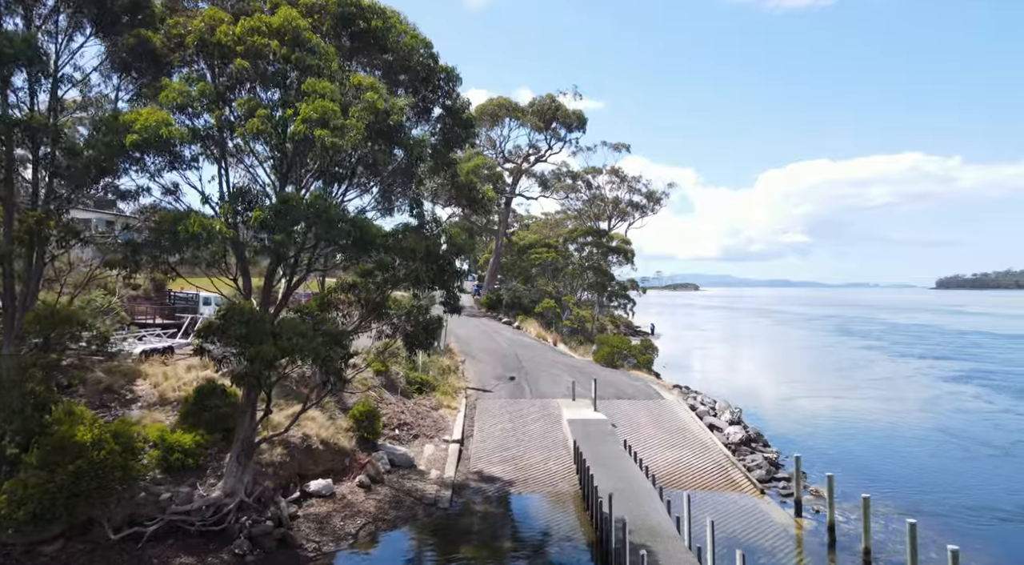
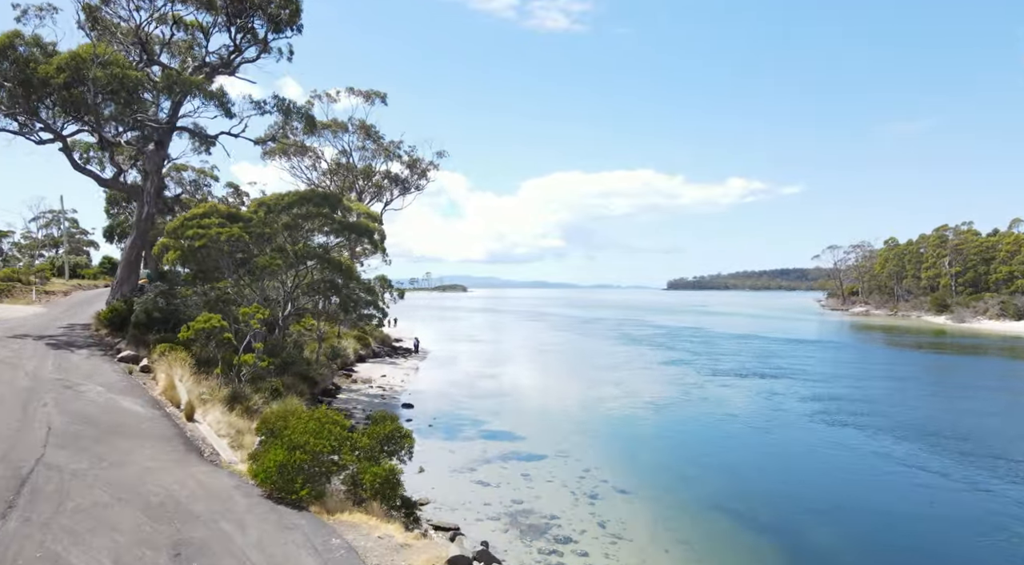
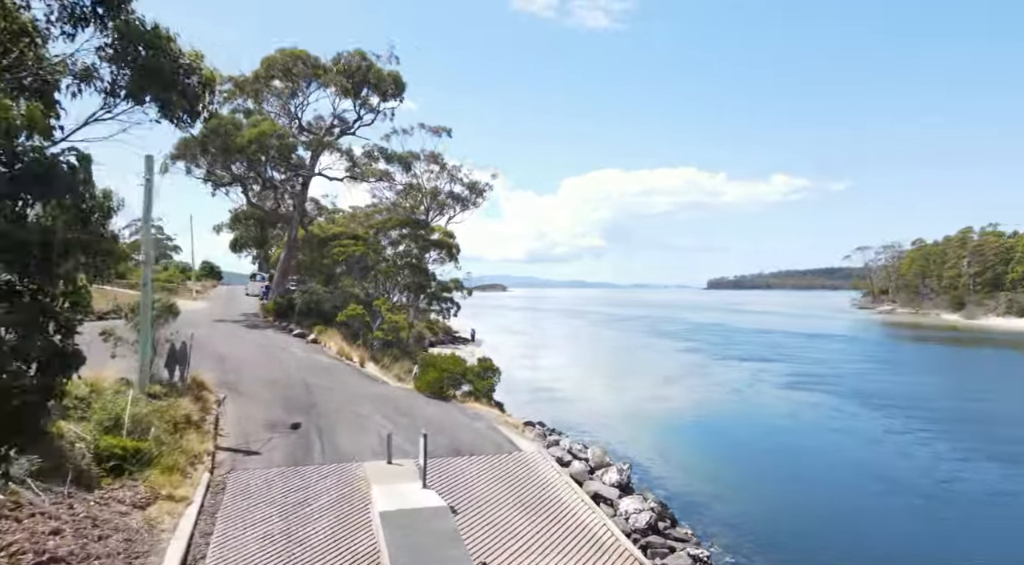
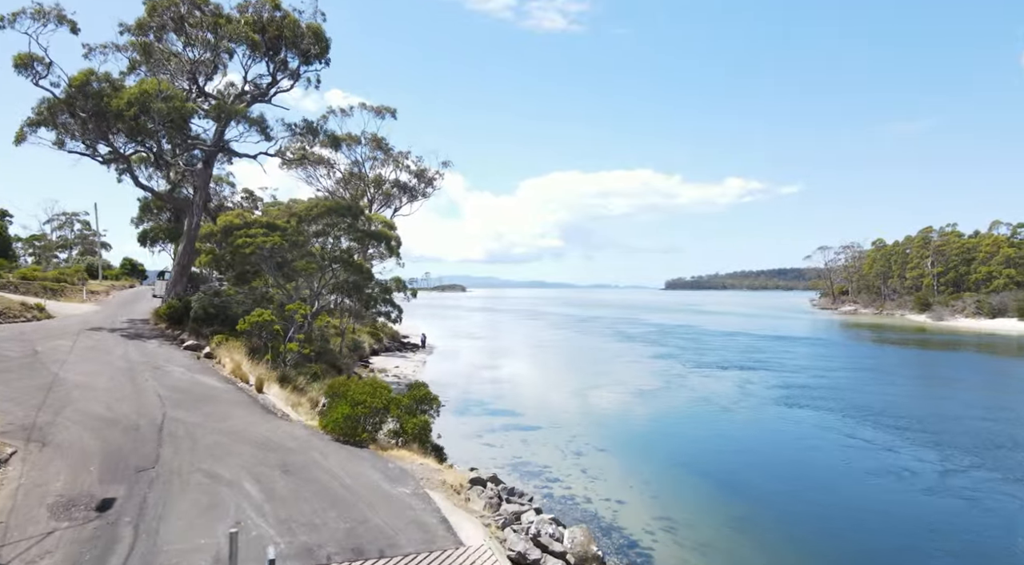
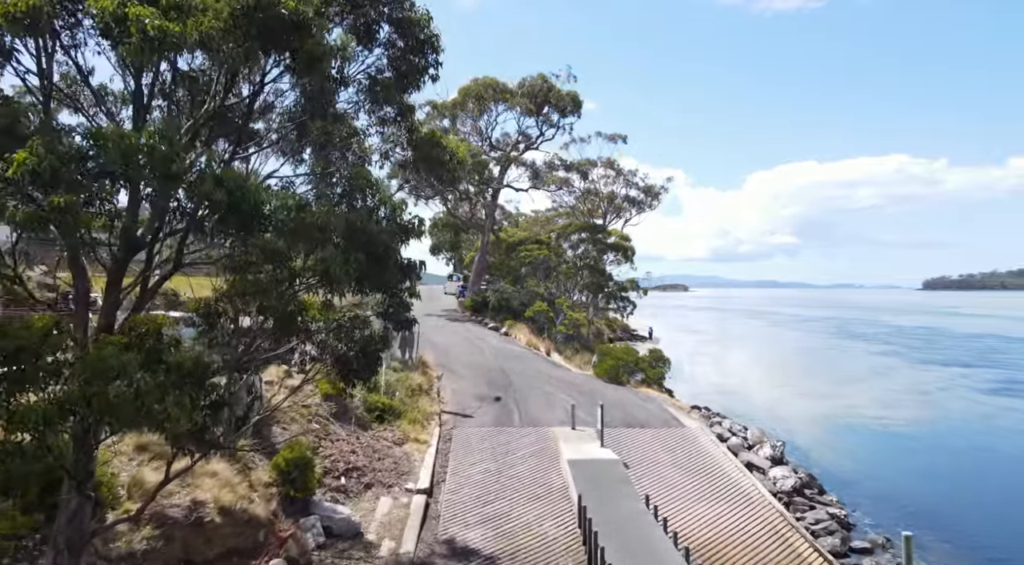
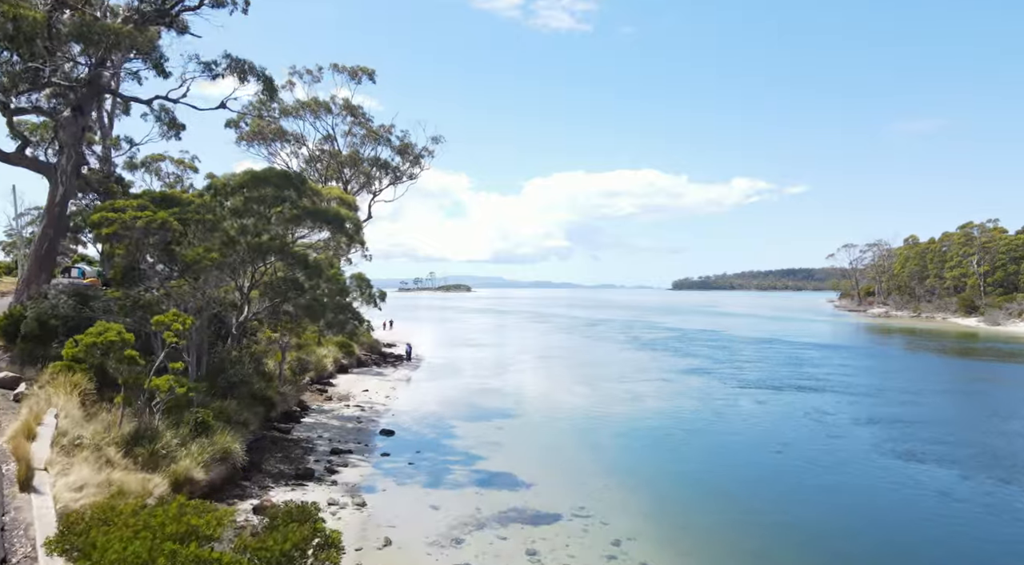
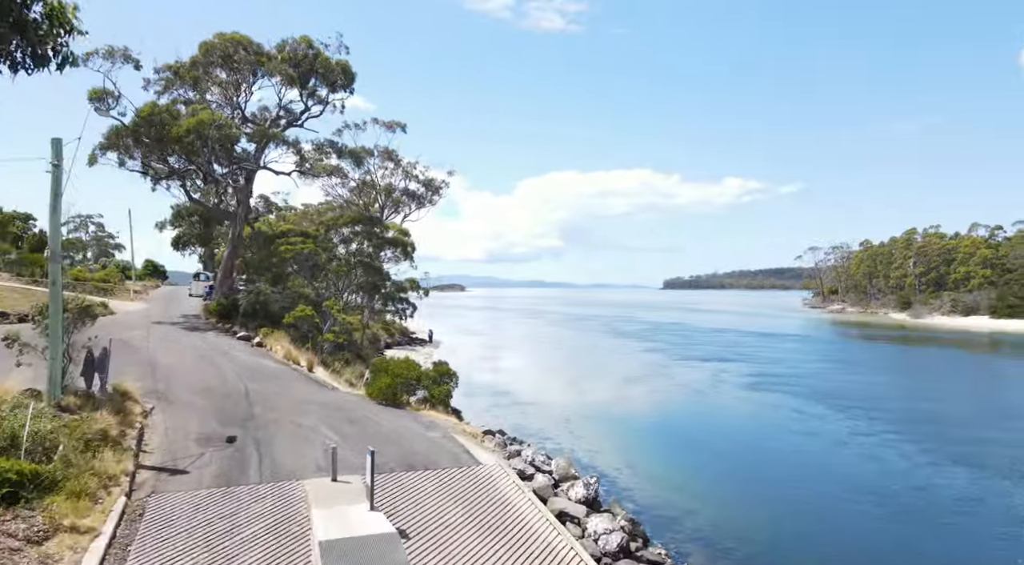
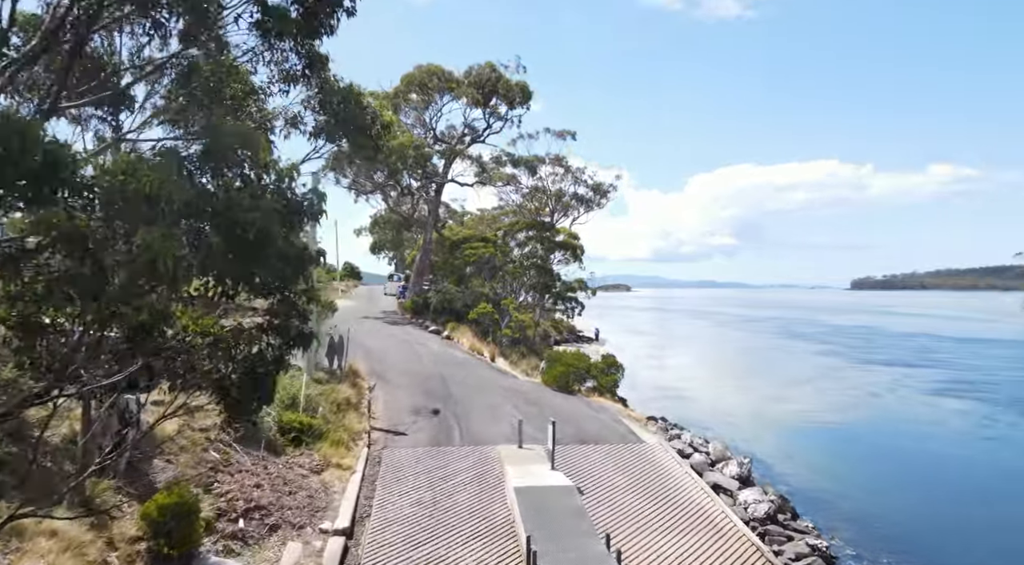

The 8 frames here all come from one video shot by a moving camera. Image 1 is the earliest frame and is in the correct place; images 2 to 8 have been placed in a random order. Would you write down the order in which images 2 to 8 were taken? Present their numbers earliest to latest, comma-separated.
5, 8, 3, 7, 4, 2, 6
